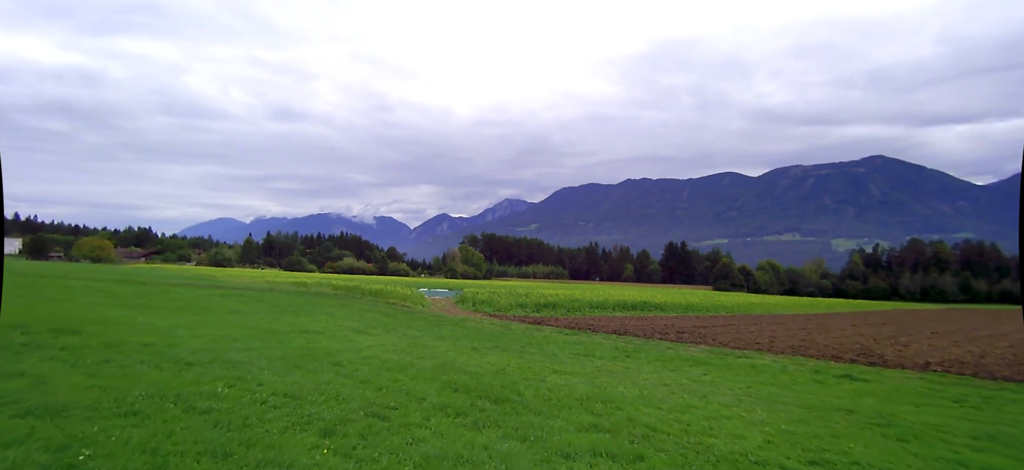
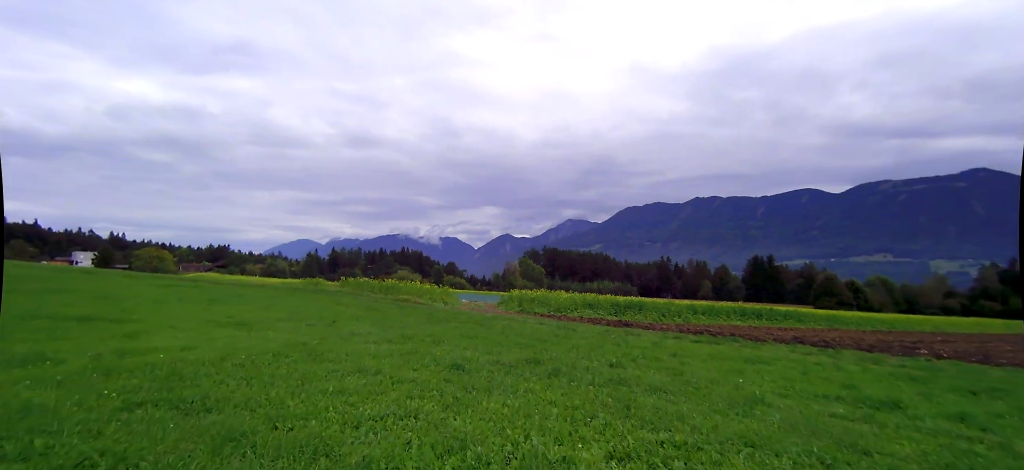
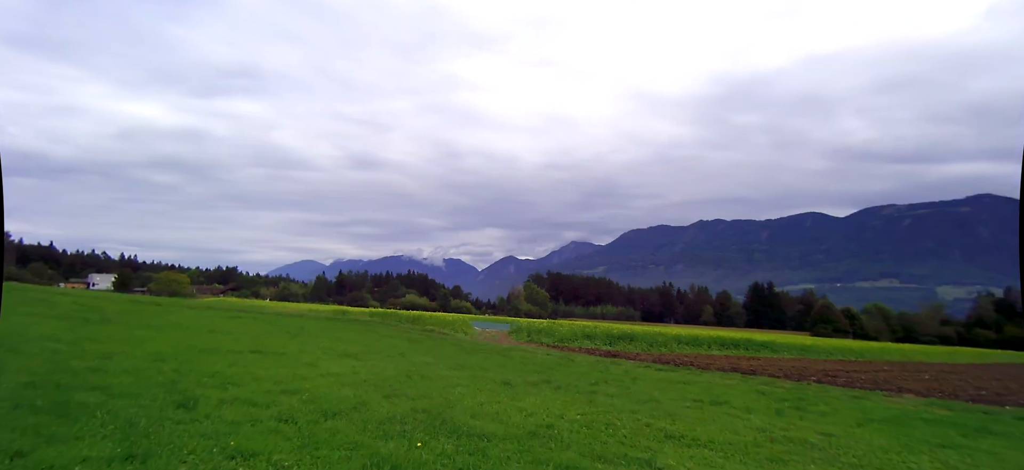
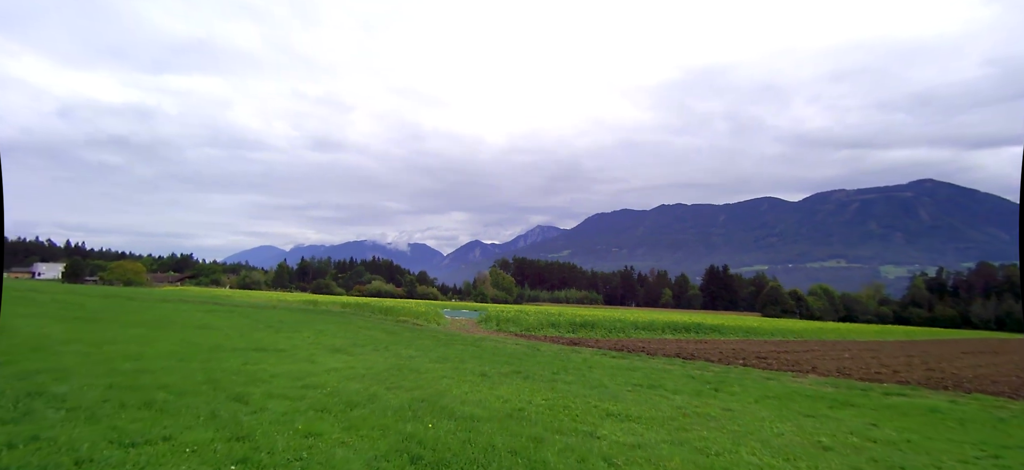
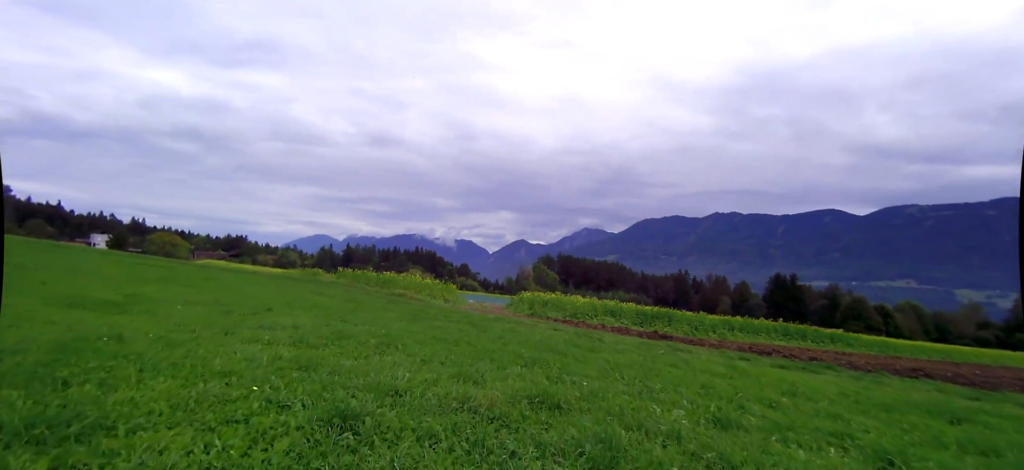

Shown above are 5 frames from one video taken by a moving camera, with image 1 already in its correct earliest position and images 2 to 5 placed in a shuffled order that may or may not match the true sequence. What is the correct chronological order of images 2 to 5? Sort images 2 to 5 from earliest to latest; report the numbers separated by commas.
4, 3, 2, 5
